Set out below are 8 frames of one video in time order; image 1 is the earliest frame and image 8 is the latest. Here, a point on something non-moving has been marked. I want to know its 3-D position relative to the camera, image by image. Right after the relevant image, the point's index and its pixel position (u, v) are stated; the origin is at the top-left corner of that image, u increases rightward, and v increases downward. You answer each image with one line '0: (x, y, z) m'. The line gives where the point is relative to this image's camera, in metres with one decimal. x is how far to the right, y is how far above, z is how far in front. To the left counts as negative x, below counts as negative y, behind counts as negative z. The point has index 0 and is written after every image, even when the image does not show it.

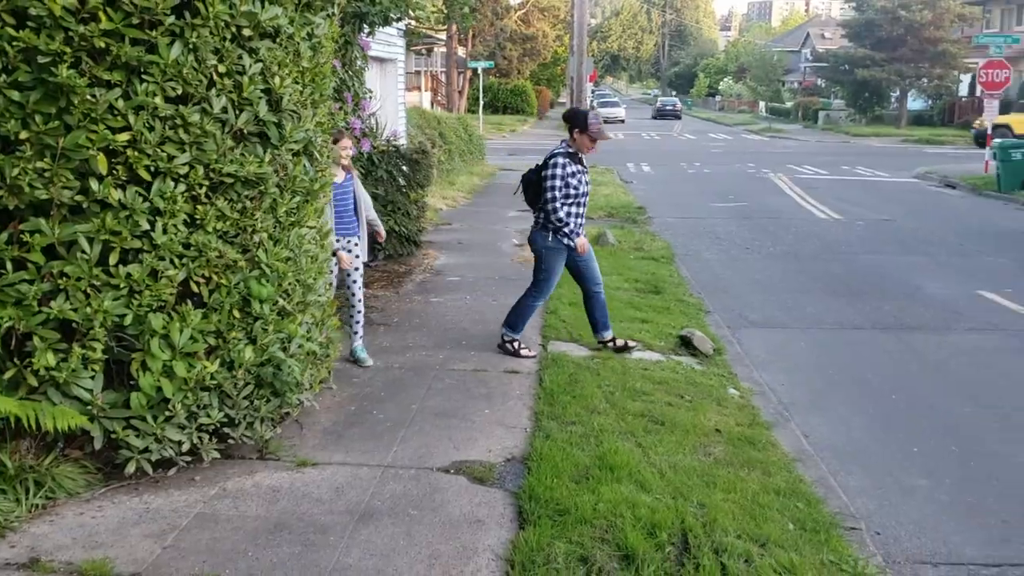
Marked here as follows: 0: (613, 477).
0: (+0.5, -0.9, +4.7) m
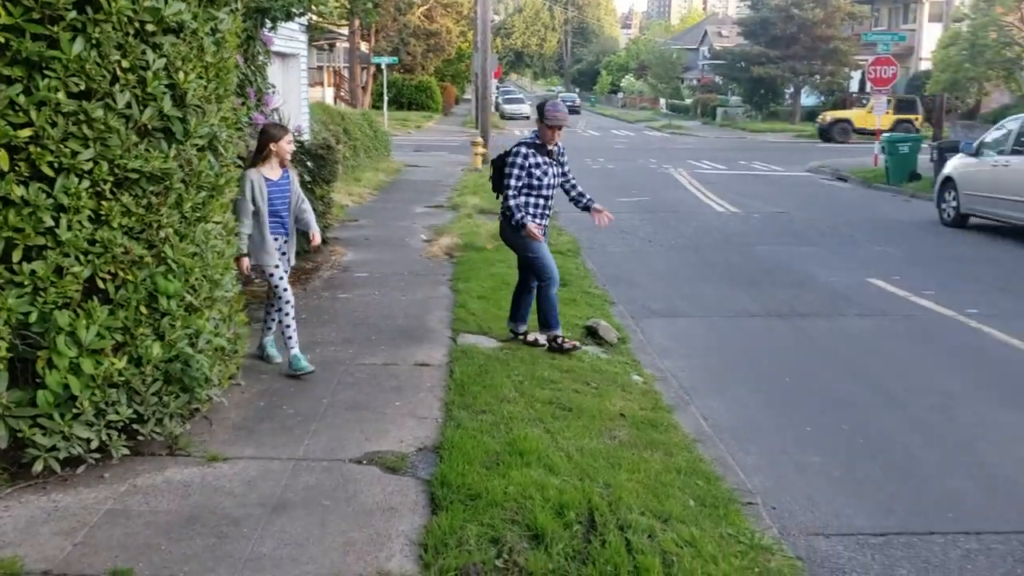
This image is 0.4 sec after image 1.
0: (0.0, -0.8, +4.8) m
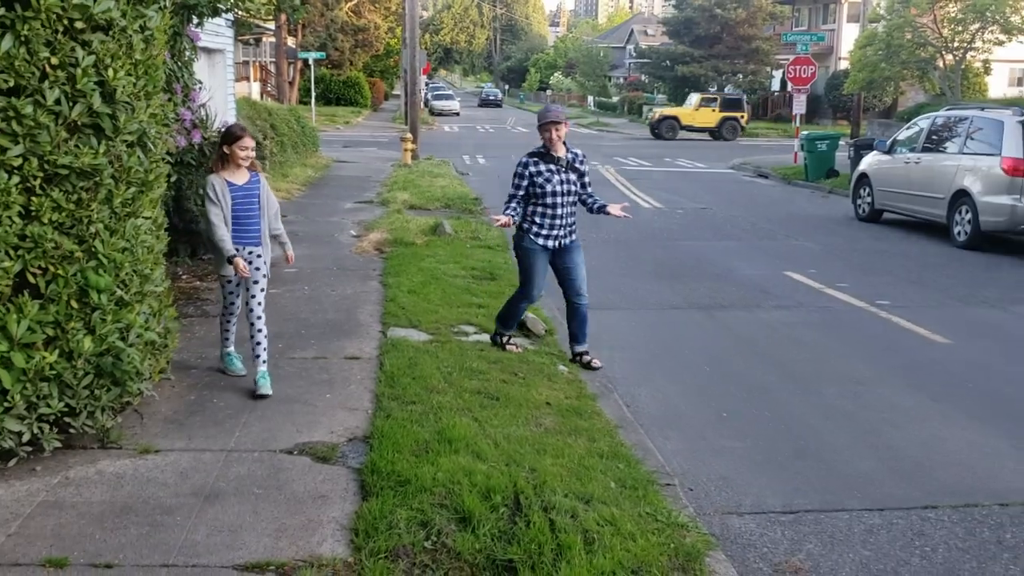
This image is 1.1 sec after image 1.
0: (-0.3, -0.8, +5.0) m
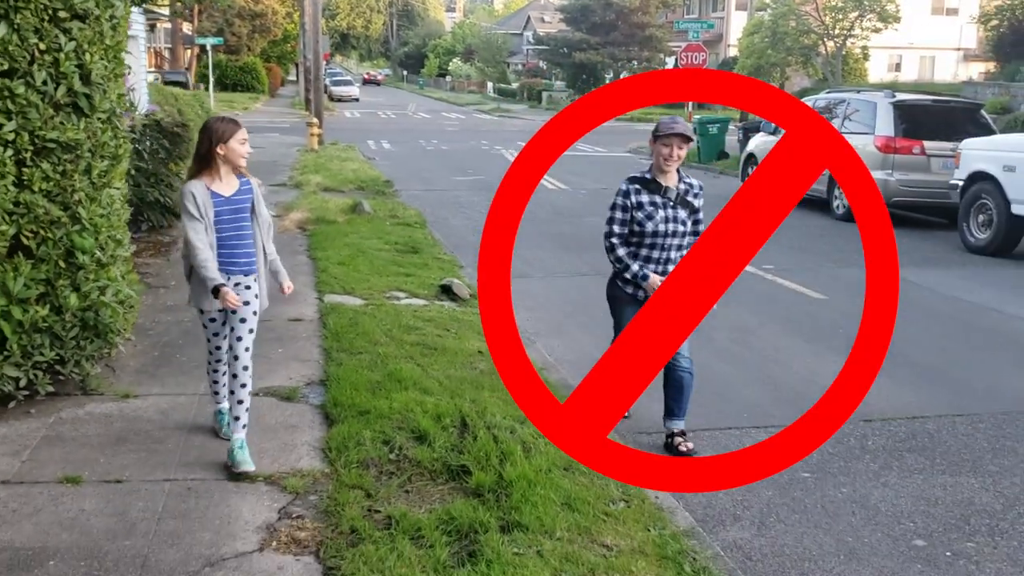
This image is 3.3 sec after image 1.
0: (-0.6, -0.6, +5.7) m
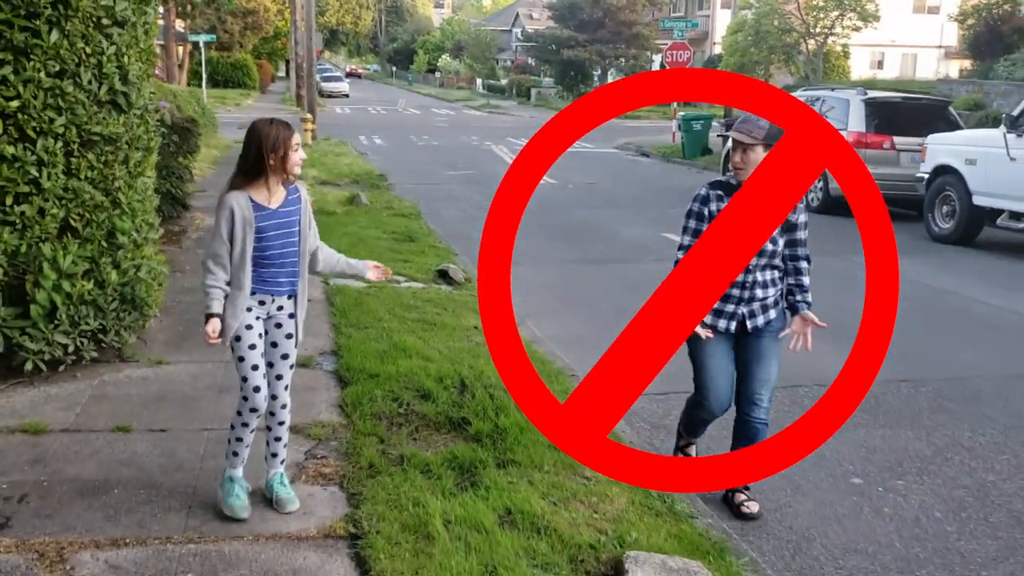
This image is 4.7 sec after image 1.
0: (-0.7, -0.4, +6.4) m
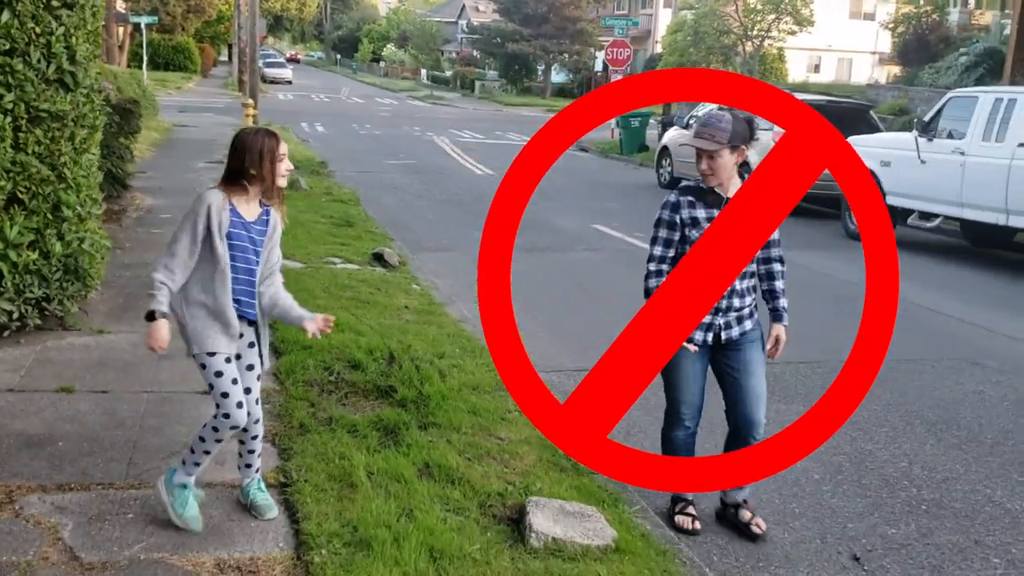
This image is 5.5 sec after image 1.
0: (-1.2, -0.3, +6.8) m
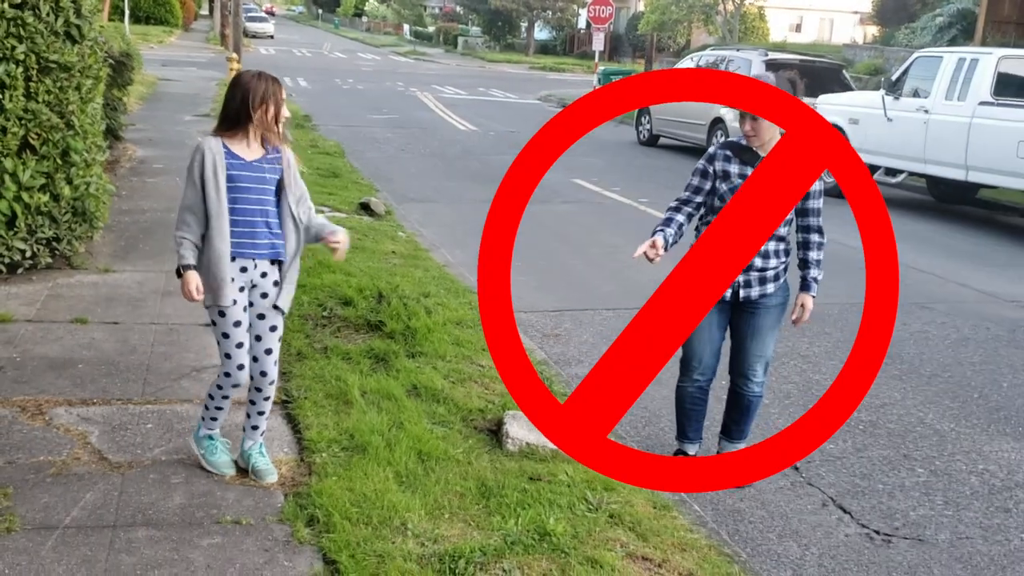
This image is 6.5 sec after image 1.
0: (-1.3, +0.1, +7.2) m
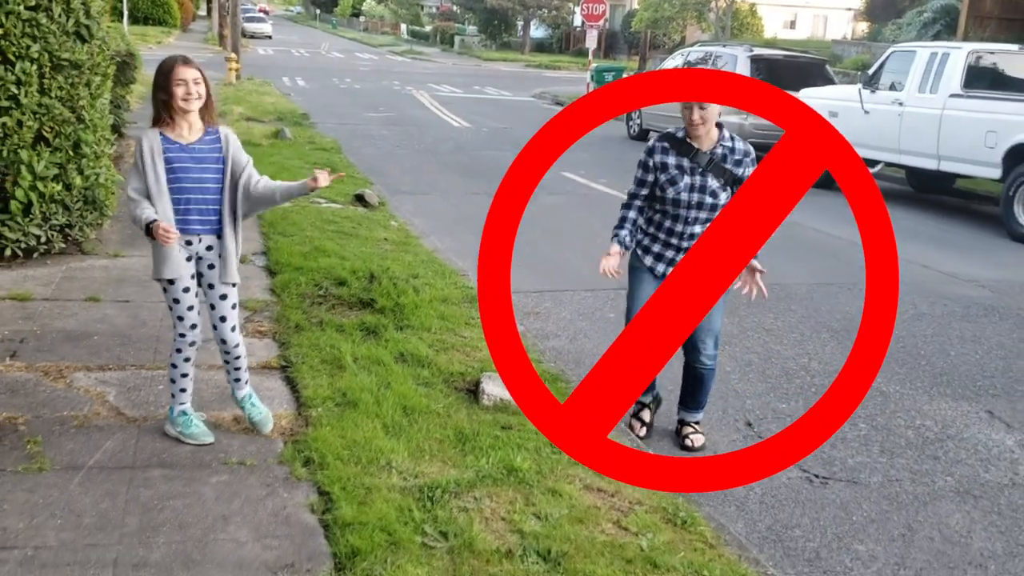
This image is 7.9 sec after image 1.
0: (-1.4, +0.3, +7.7) m
